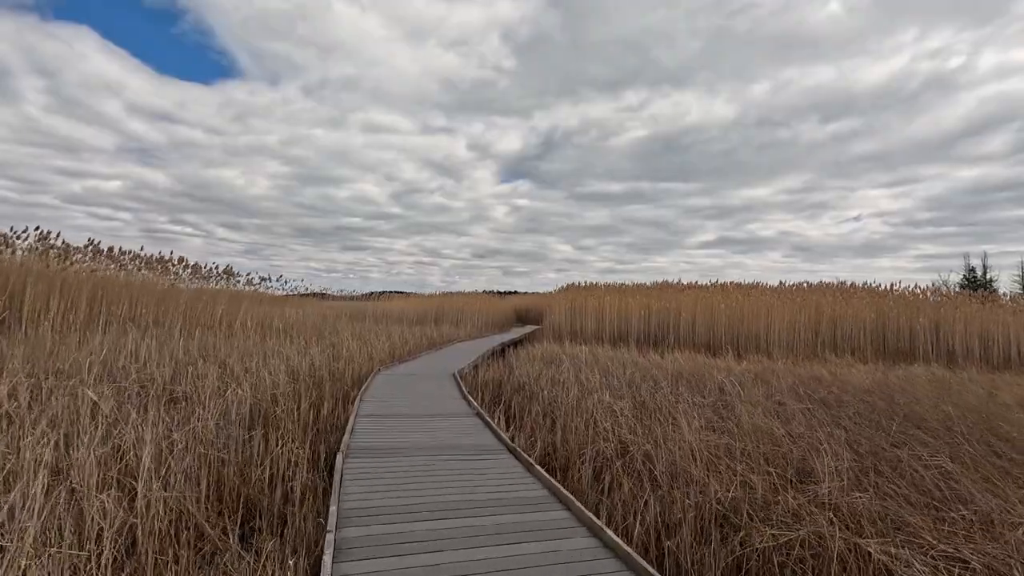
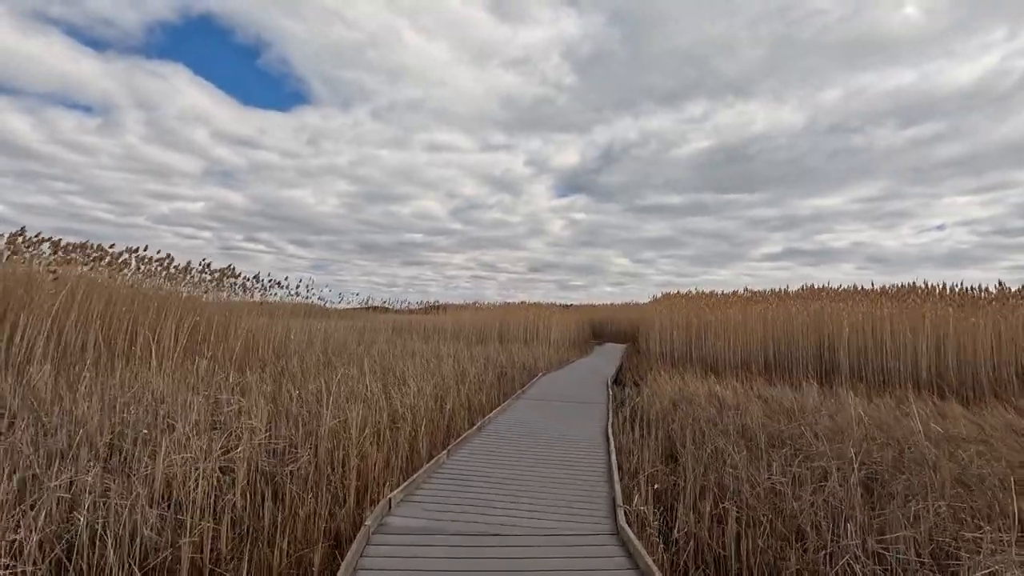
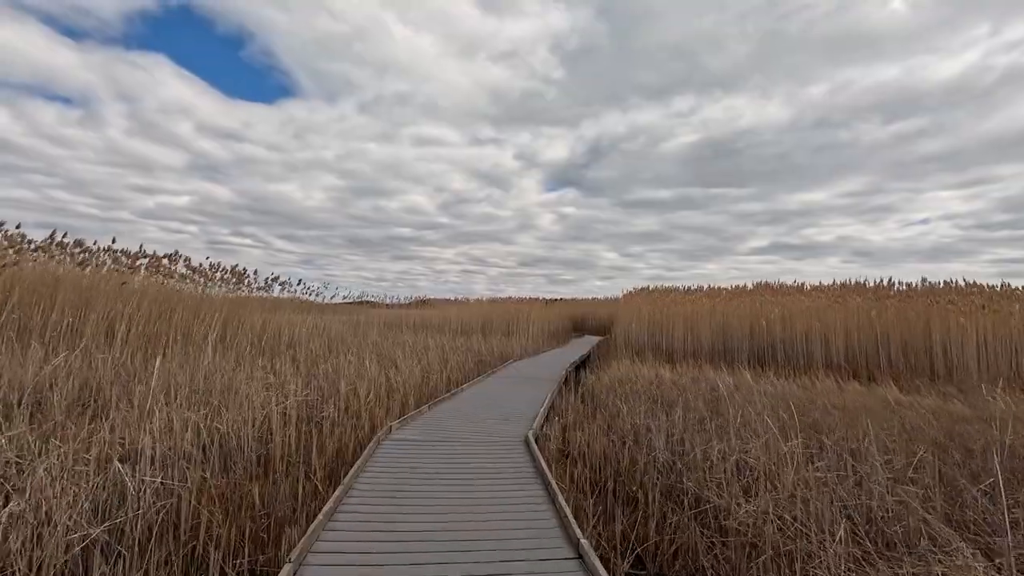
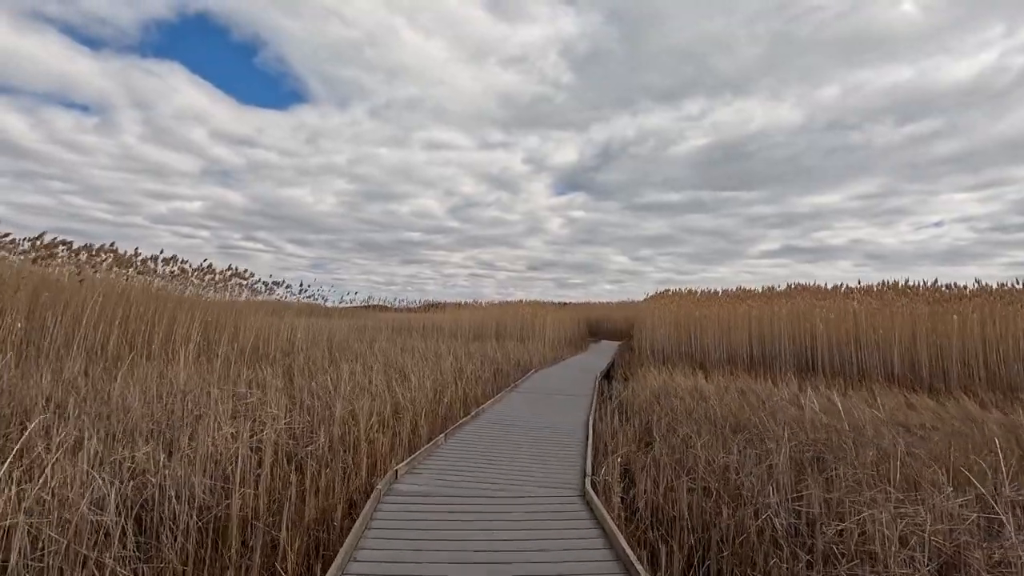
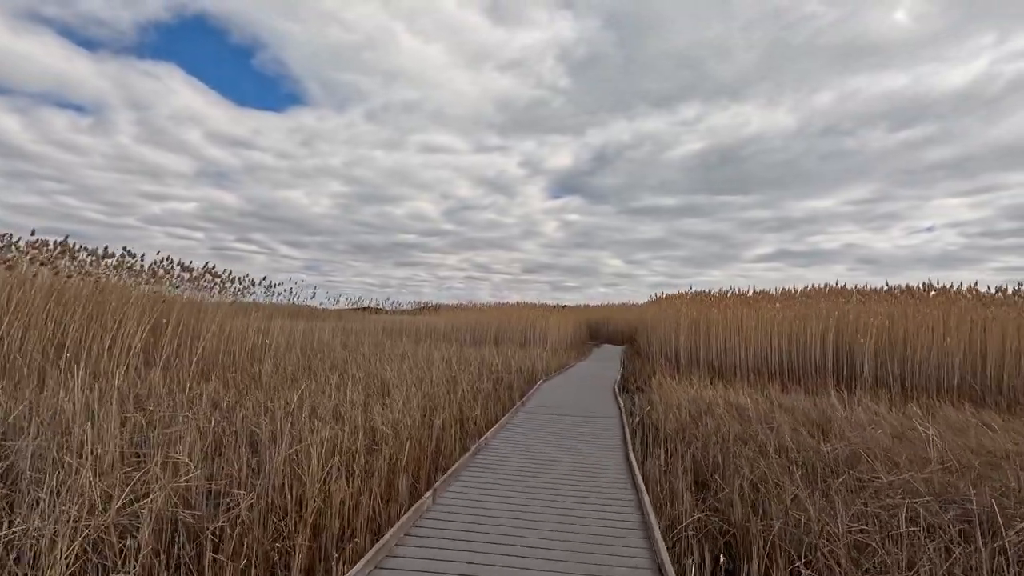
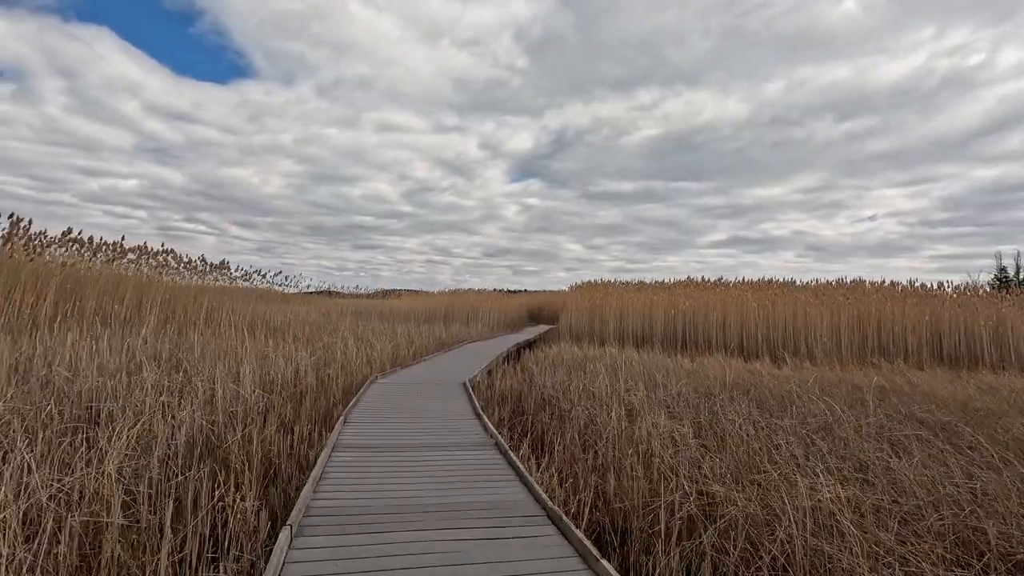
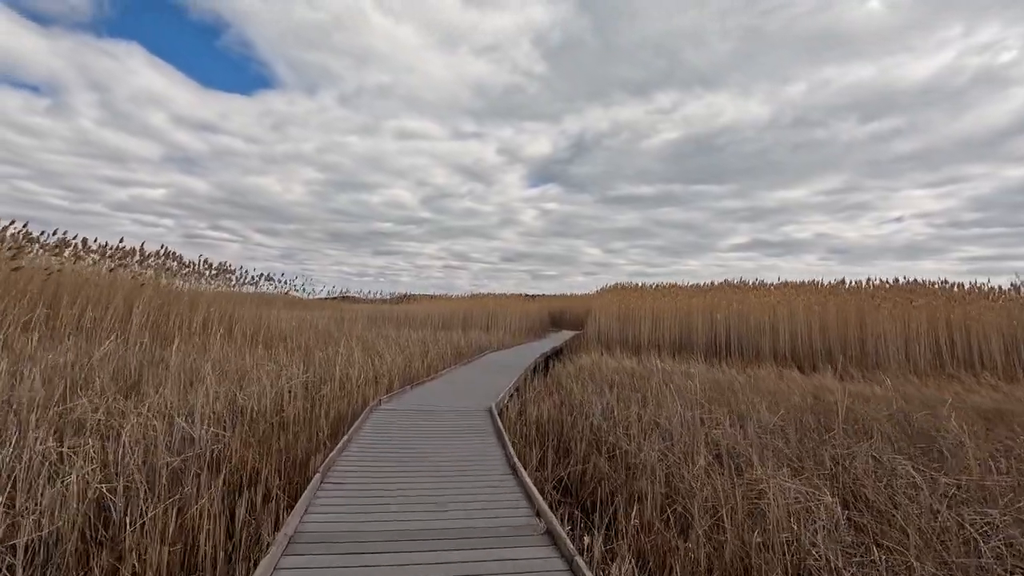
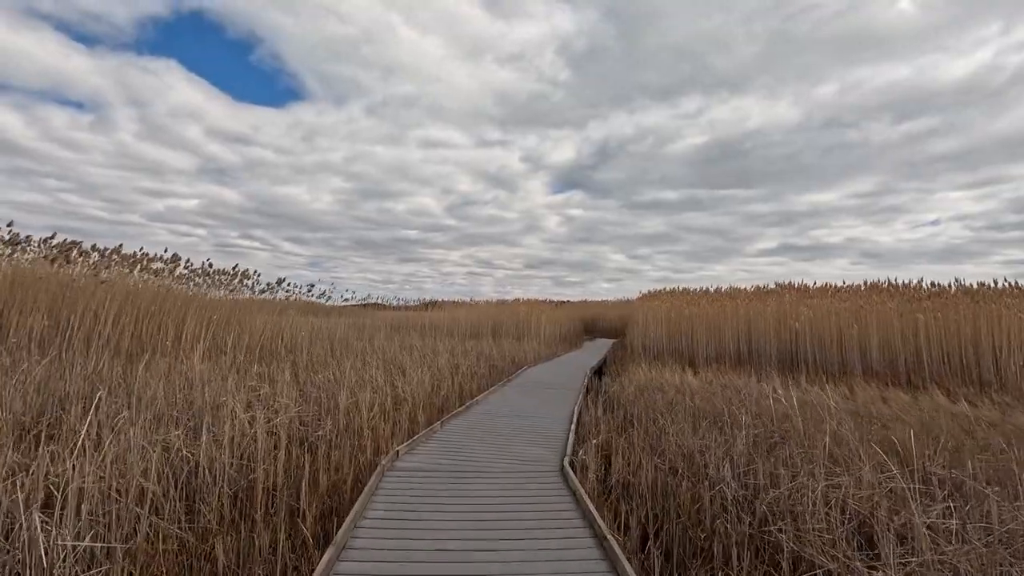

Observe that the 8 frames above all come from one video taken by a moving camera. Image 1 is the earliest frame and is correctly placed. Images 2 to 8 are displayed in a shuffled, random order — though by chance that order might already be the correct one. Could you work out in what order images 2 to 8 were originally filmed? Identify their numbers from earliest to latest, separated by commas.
6, 7, 3, 8, 4, 2, 5
